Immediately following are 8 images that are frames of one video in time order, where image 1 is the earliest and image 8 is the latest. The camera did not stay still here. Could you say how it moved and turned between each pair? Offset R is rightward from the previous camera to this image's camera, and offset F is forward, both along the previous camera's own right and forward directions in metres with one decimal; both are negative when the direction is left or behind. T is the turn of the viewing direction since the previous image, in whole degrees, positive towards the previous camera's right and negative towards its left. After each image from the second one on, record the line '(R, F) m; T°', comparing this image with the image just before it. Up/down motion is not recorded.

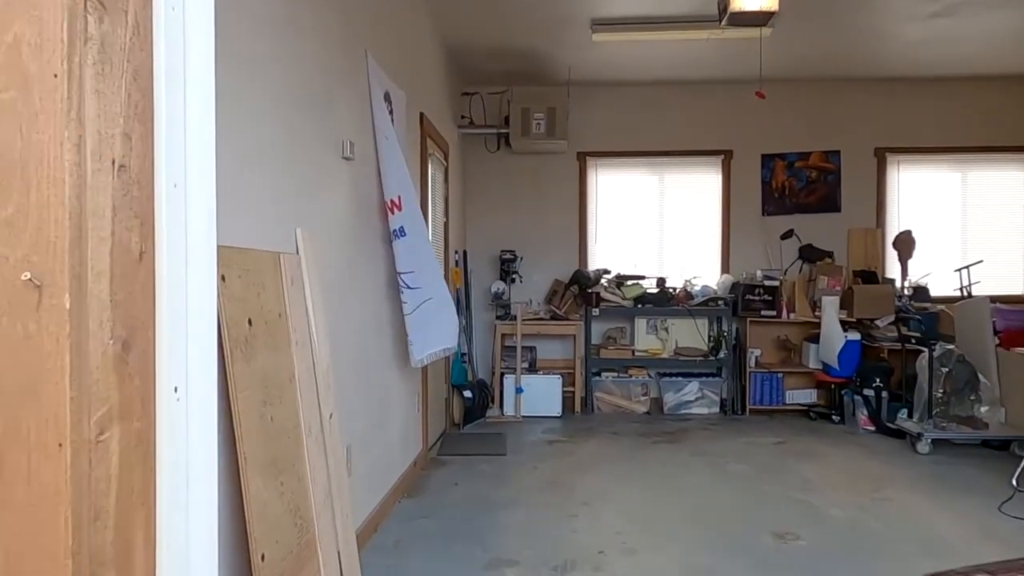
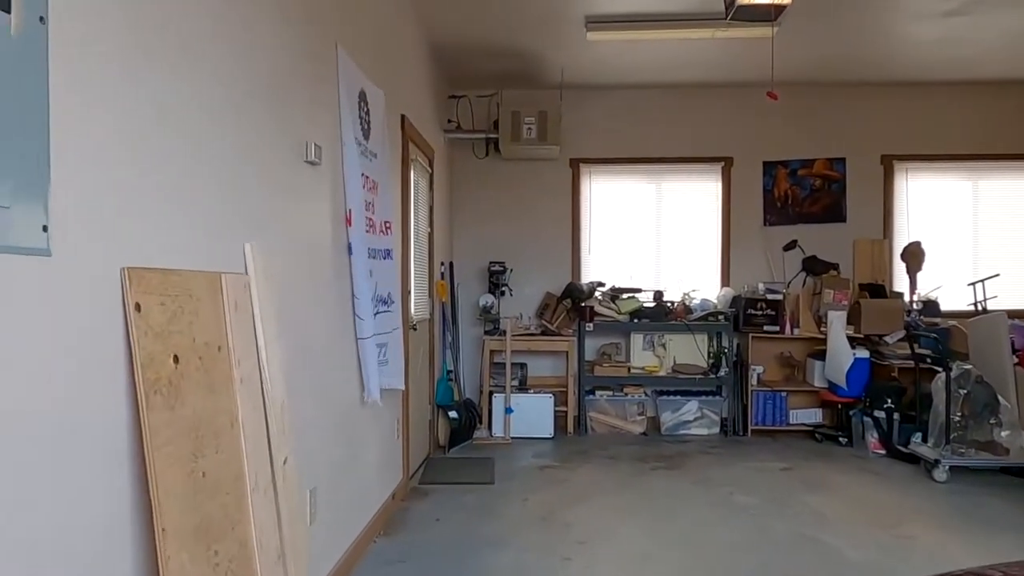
(0.0, +0.3) m; +1°
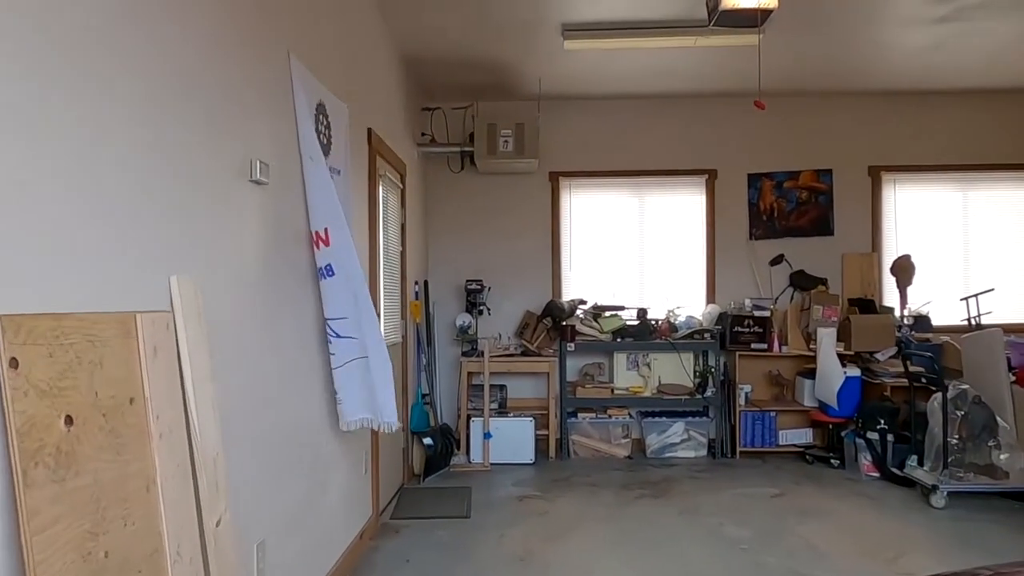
(+0.1, +0.2) m; +1°
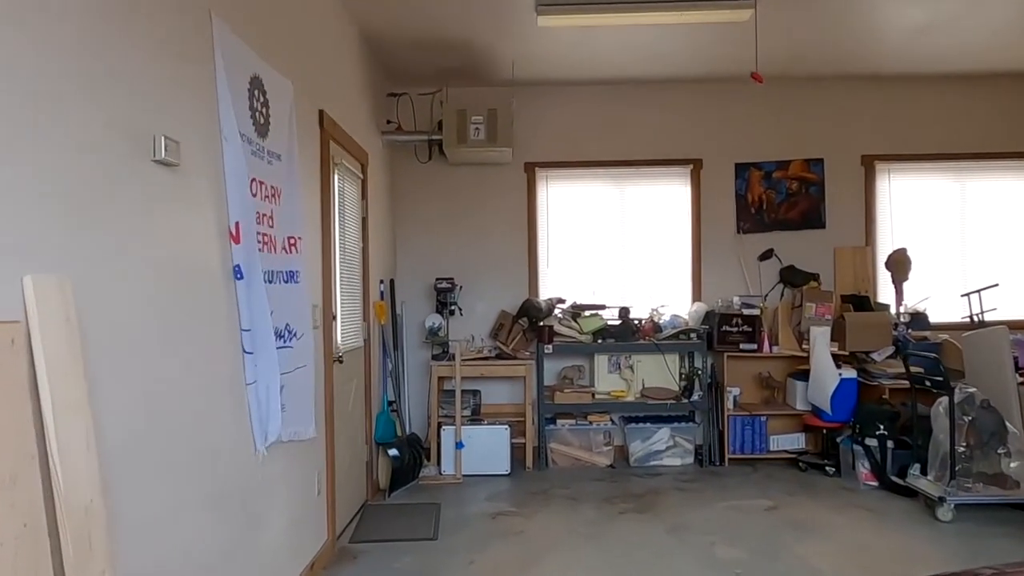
(+0.1, +0.4) m; +1°
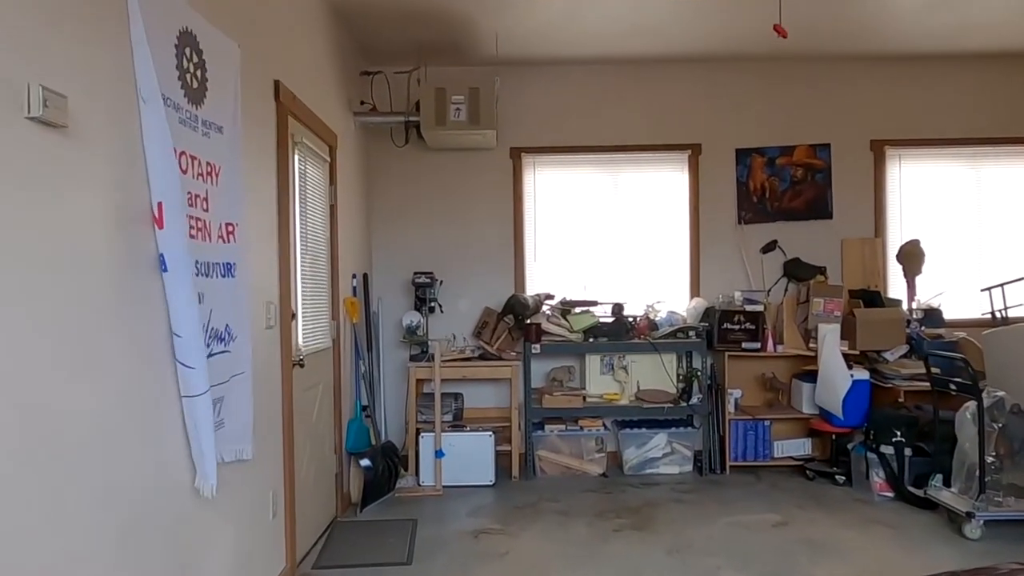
(0.0, +0.4) m; +1°
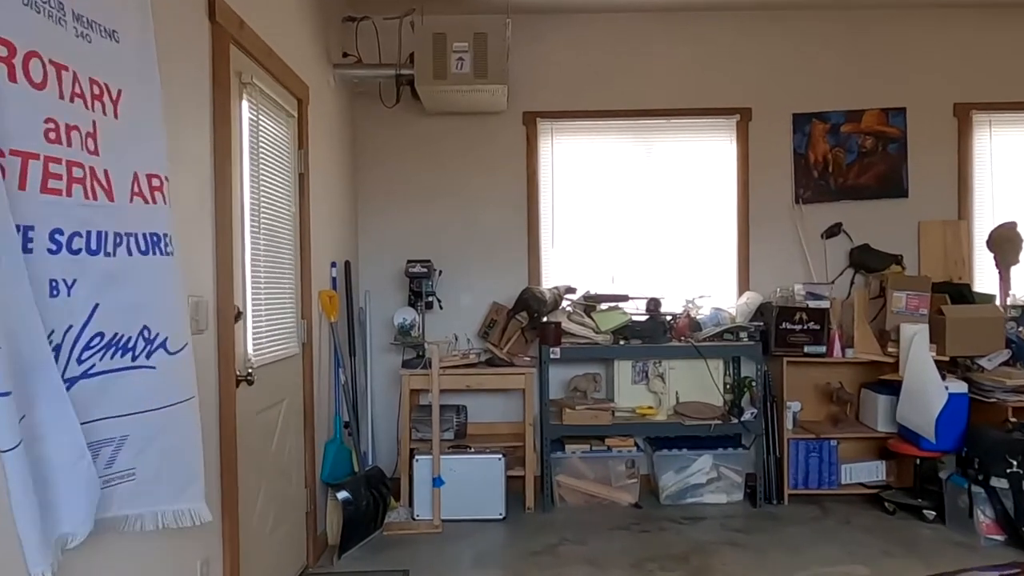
(-0.1, +0.8) m; 0°
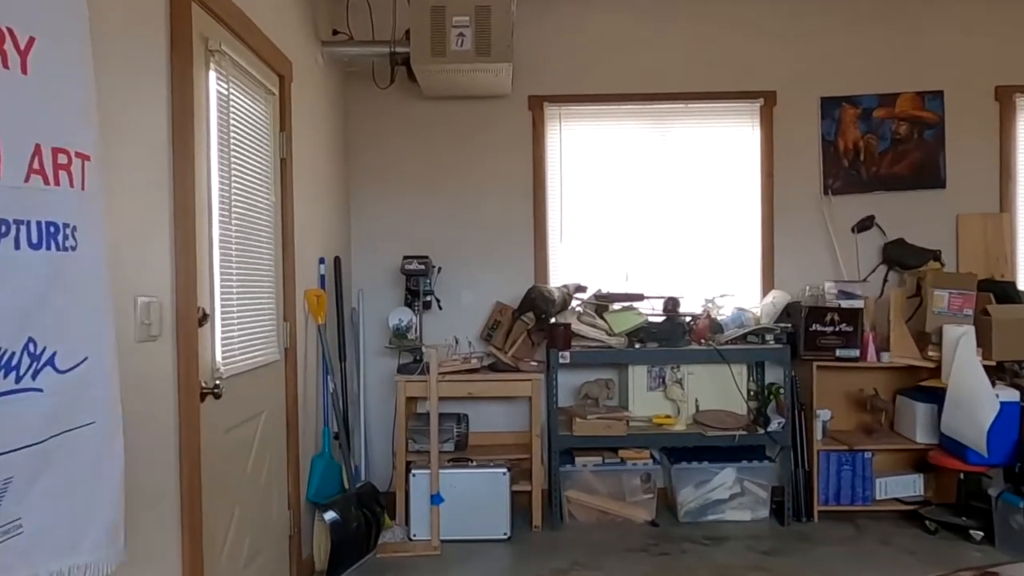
(0.0, +0.3) m; 0°
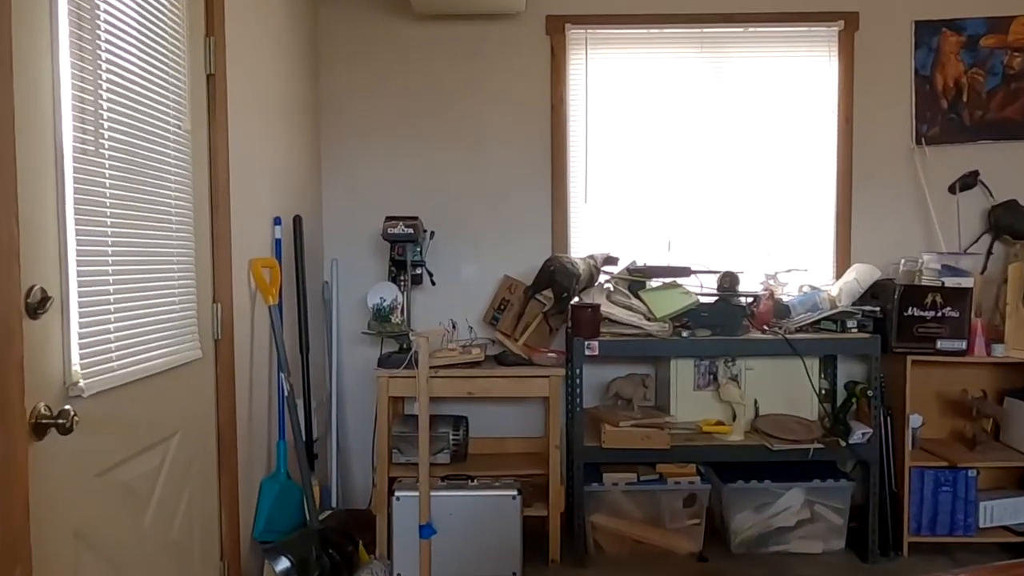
(0.0, +0.8) m; 0°
